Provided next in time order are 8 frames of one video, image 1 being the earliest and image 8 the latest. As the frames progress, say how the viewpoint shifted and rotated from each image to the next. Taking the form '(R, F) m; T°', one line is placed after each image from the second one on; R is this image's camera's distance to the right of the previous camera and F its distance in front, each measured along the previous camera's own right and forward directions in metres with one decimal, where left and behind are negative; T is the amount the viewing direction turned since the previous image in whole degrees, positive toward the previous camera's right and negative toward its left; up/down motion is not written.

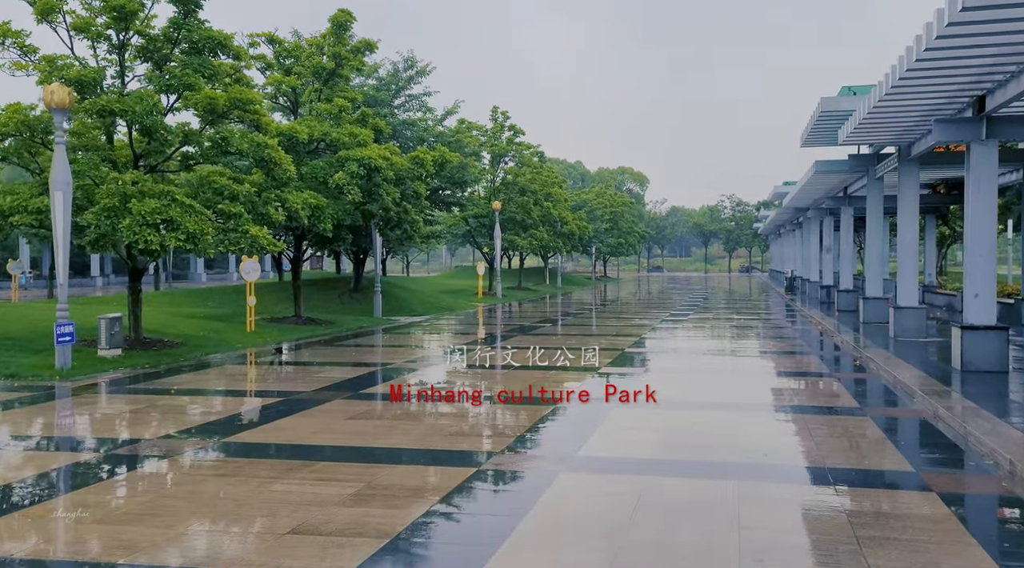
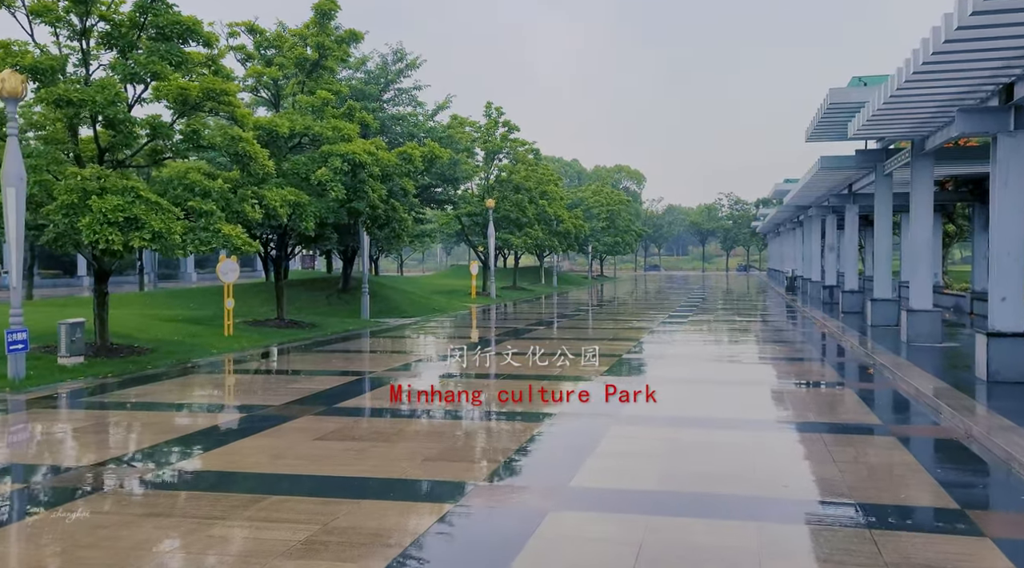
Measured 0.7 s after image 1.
(+0.1, +1.1) m; 0°
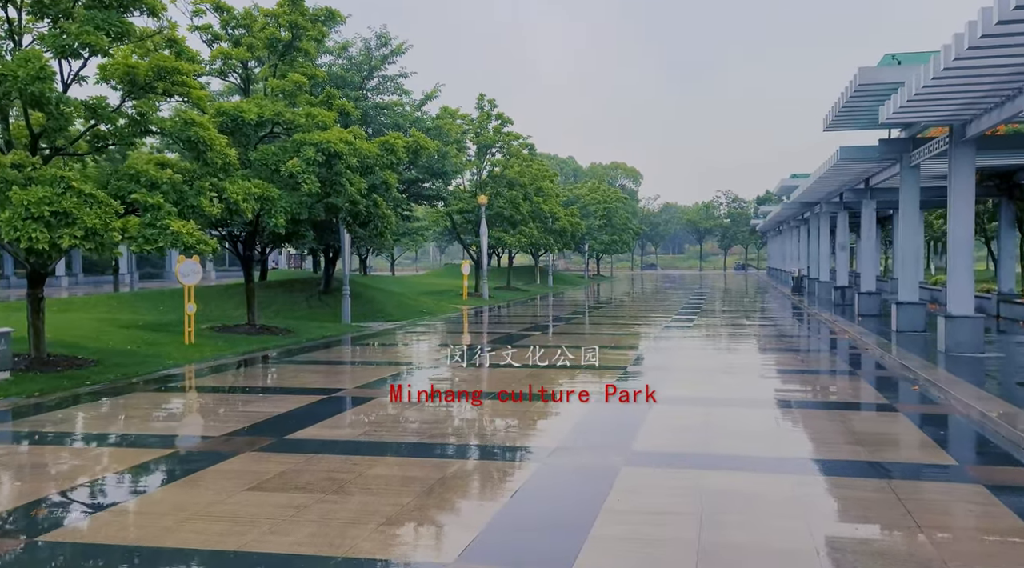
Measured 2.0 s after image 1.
(+0.1, +2.1) m; 0°
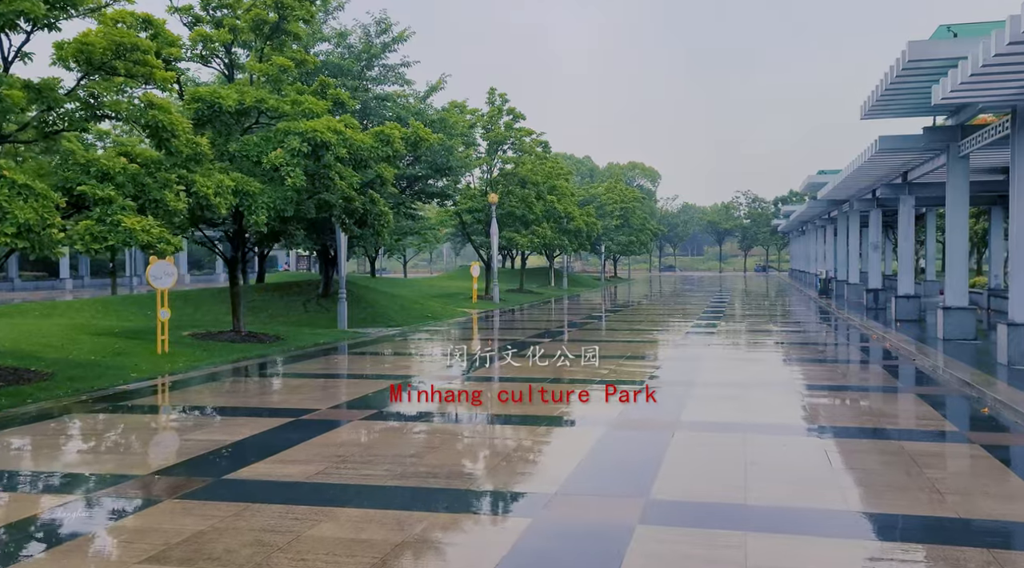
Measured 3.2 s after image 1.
(+0.3, +1.9) m; -1°
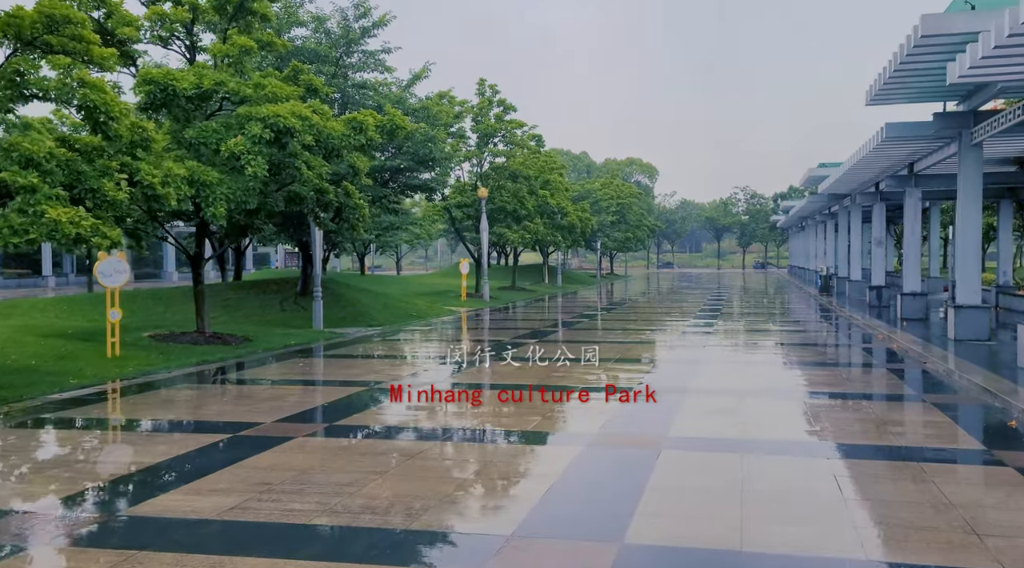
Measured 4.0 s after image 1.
(+0.4, +1.4) m; 0°
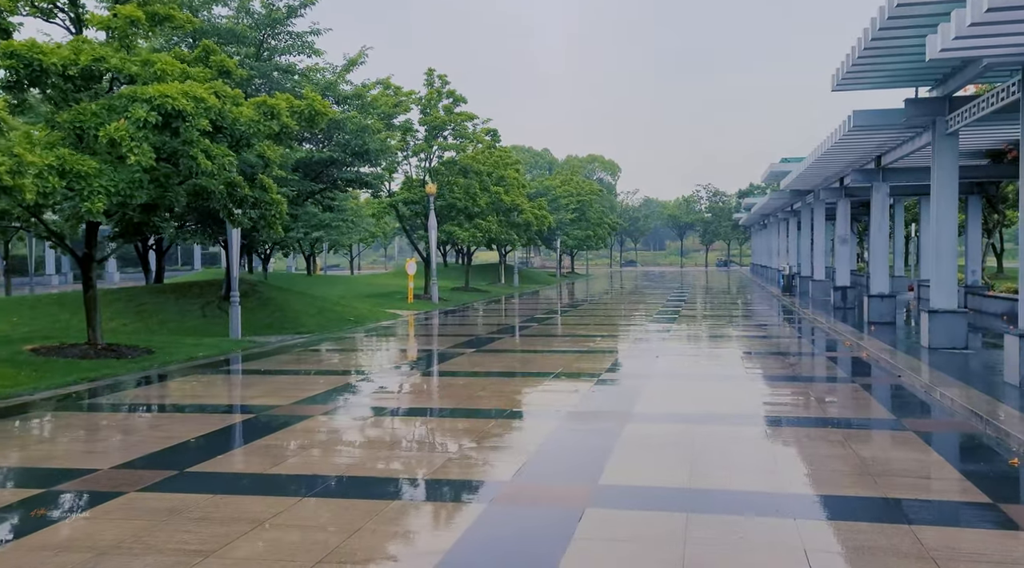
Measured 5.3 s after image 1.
(+0.7, +2.0) m; +2°
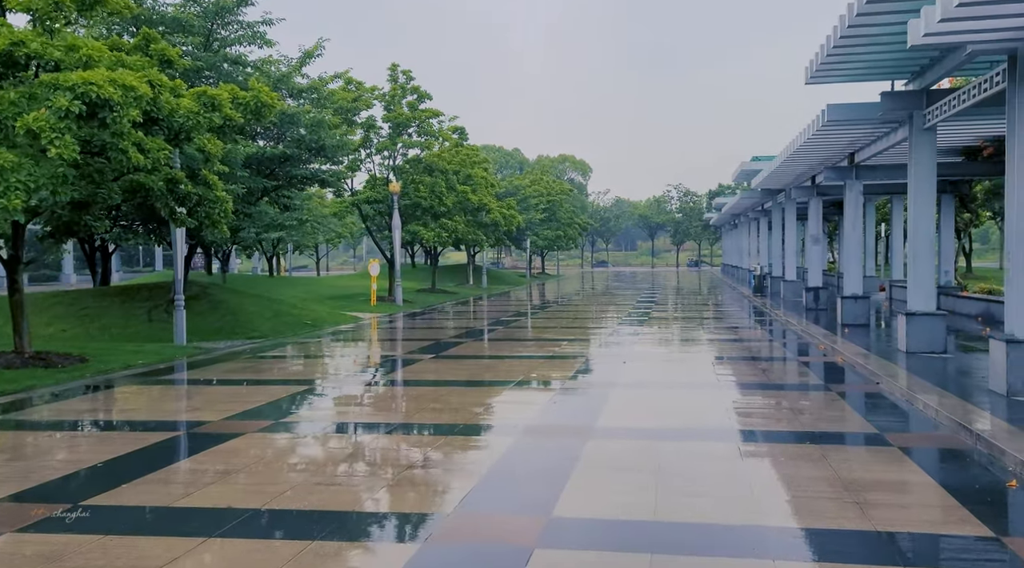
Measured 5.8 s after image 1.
(+0.3, +1.0) m; +2°
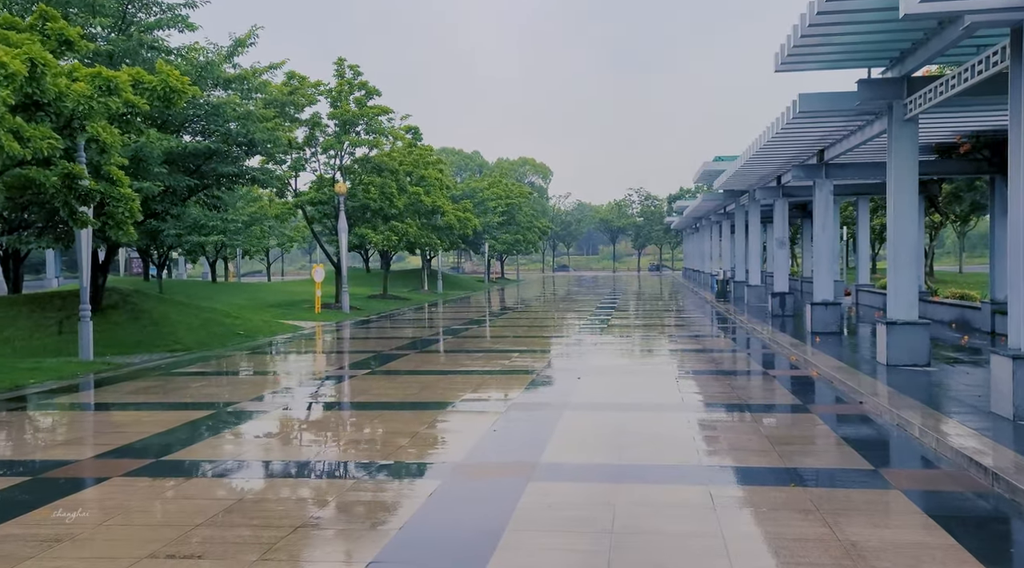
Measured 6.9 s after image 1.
(+0.4, +1.8) m; +2°
